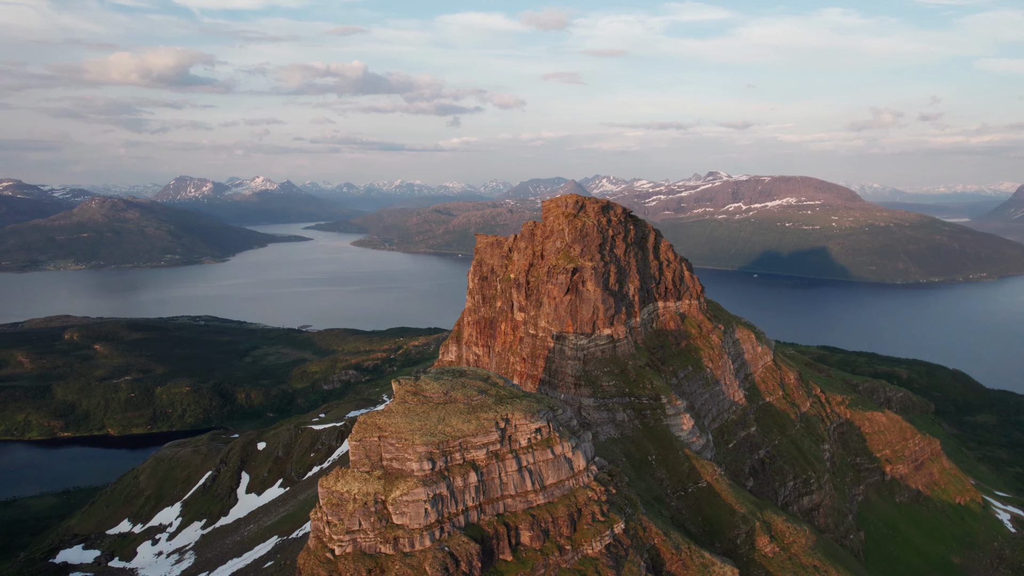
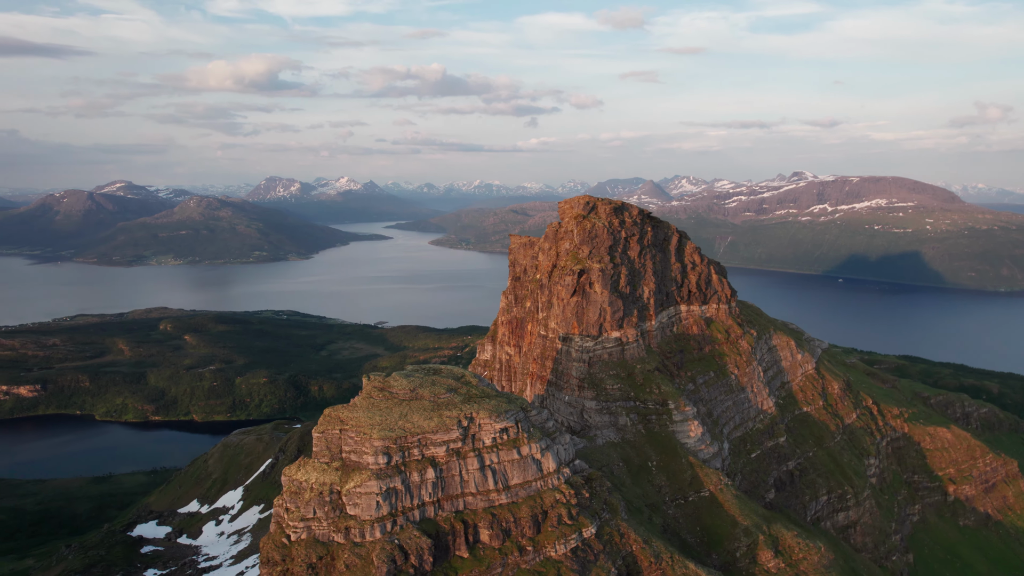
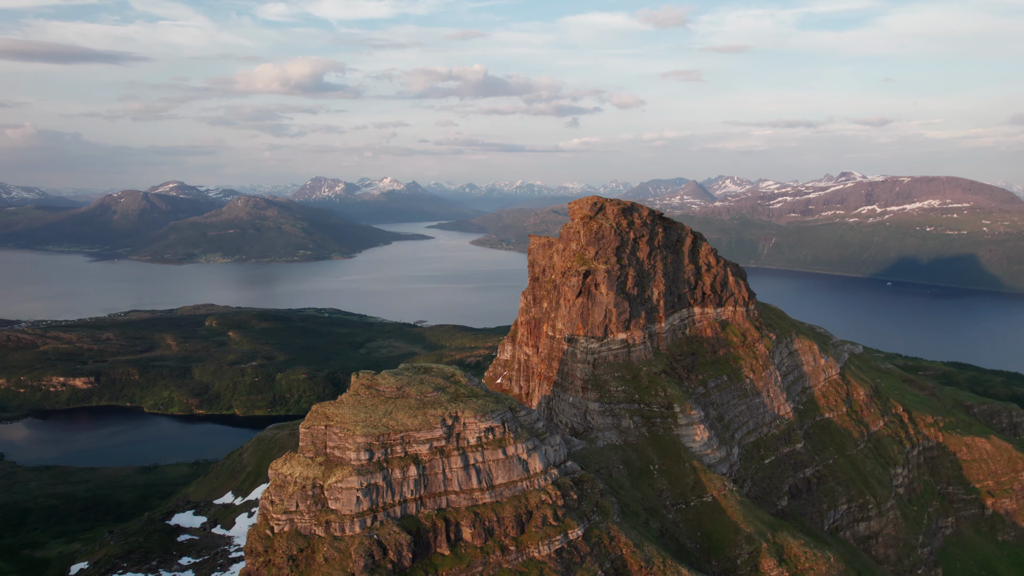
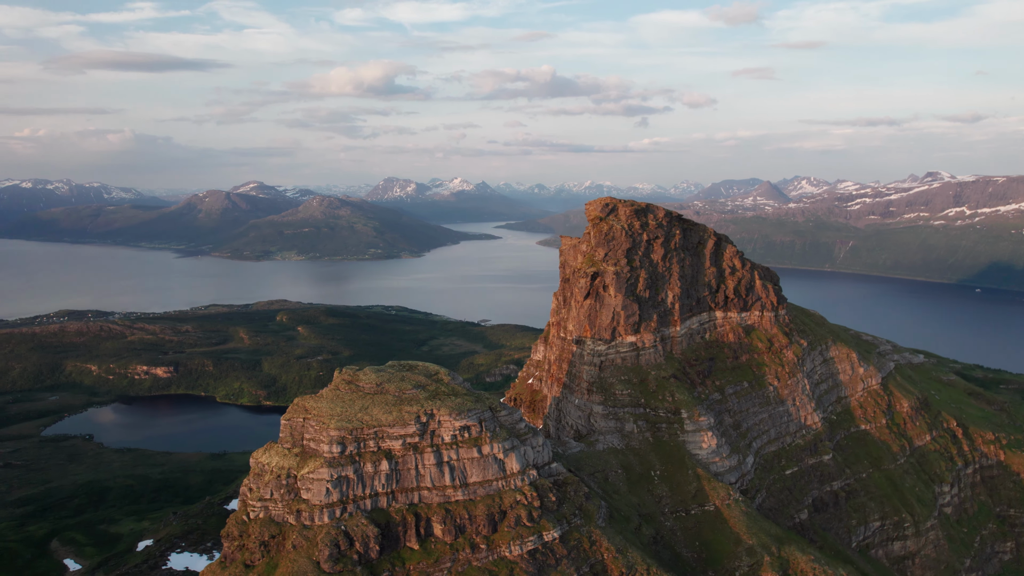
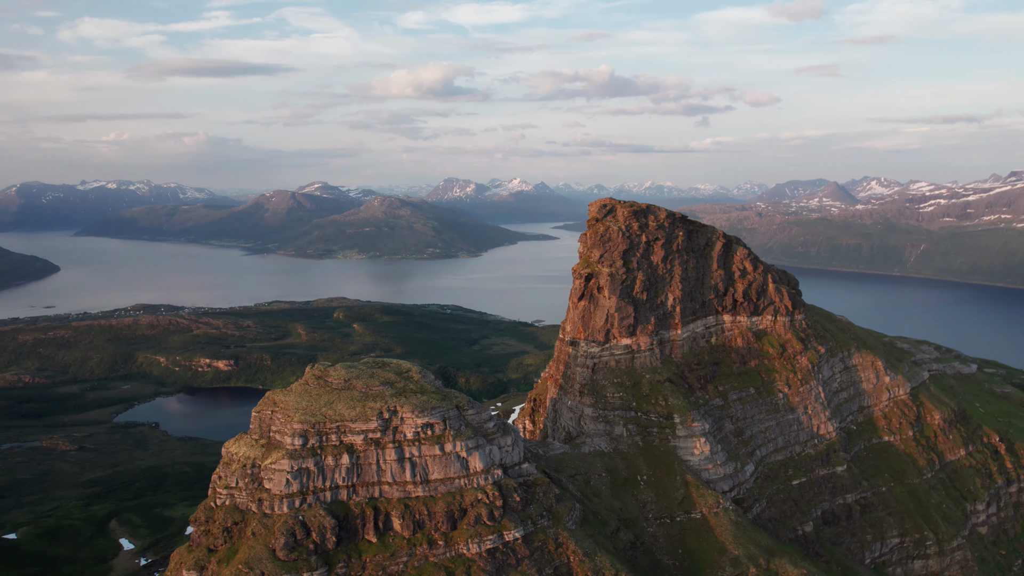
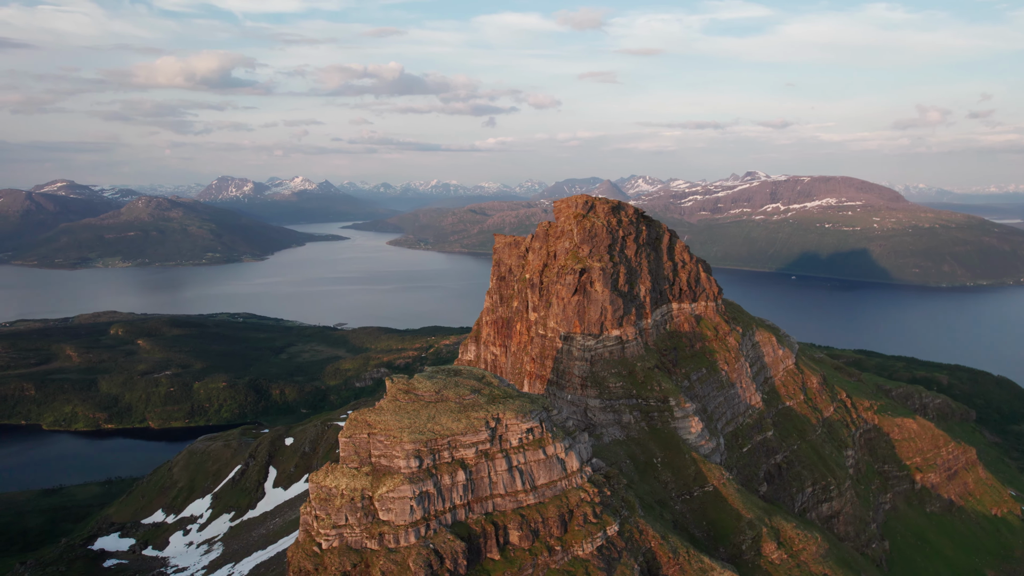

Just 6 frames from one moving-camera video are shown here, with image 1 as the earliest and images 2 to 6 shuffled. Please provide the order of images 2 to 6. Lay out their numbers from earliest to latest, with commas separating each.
6, 2, 3, 4, 5
